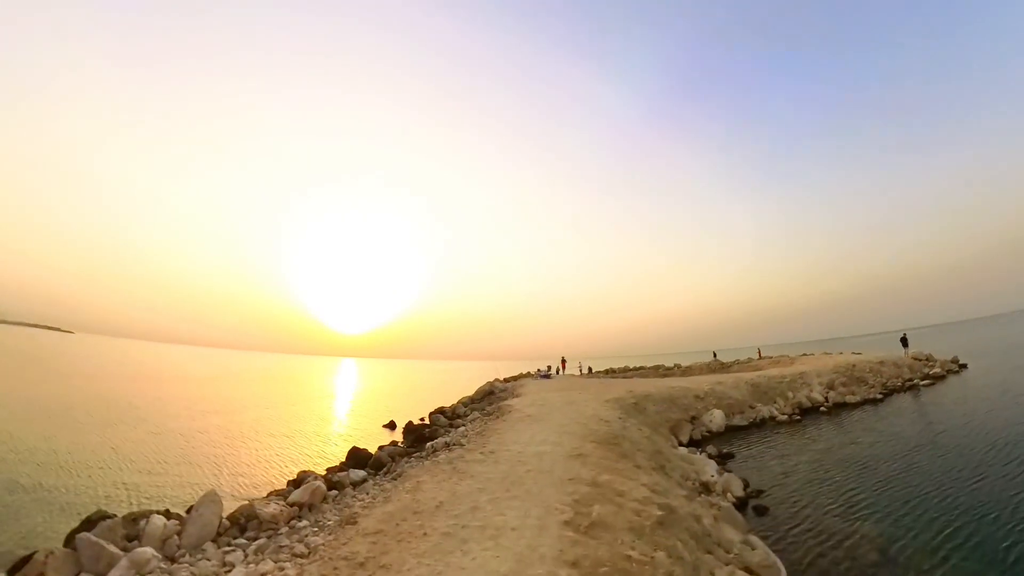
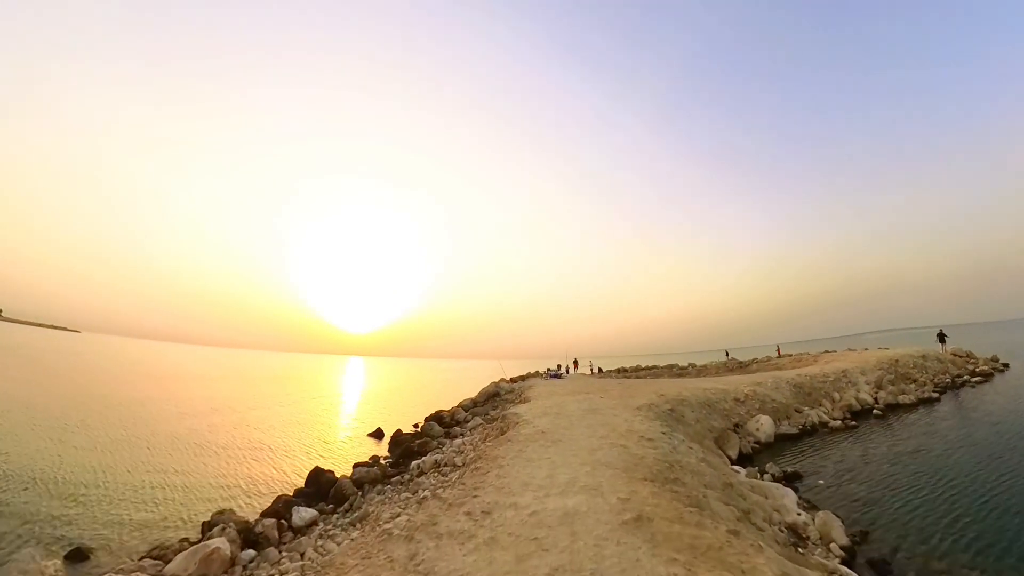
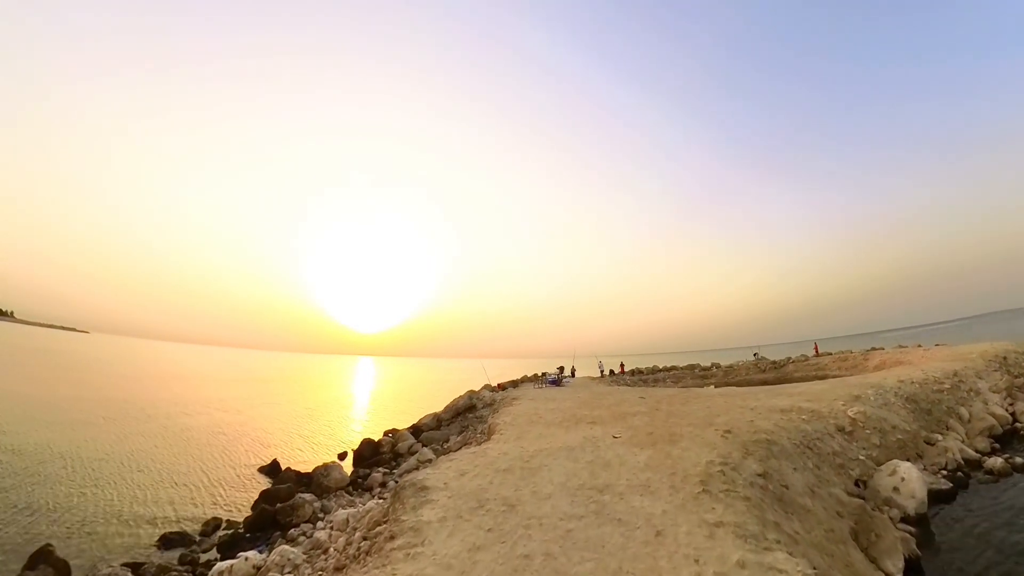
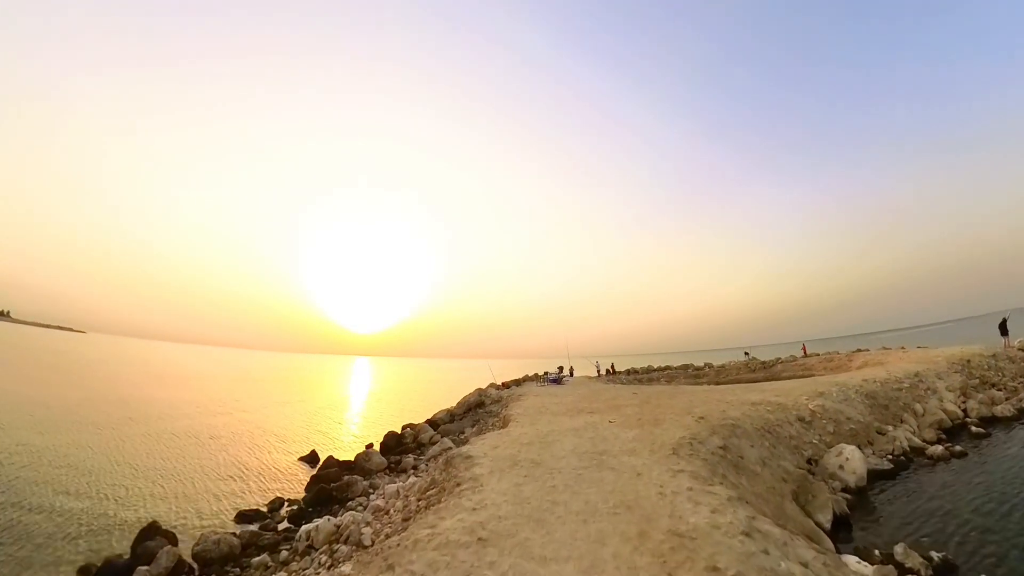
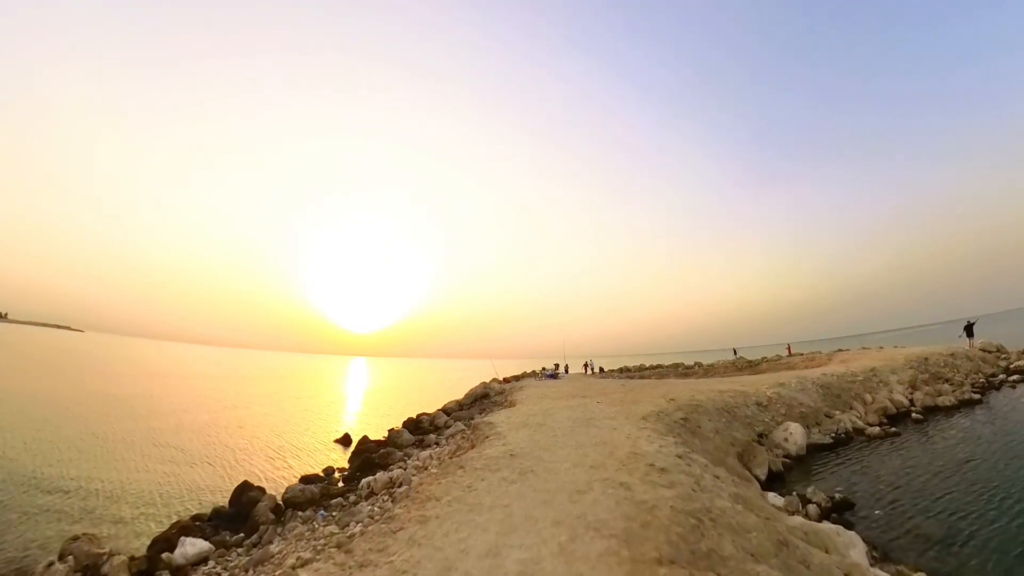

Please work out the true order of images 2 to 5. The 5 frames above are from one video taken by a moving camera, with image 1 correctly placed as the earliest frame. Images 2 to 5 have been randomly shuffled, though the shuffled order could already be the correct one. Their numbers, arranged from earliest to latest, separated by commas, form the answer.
2, 5, 4, 3
